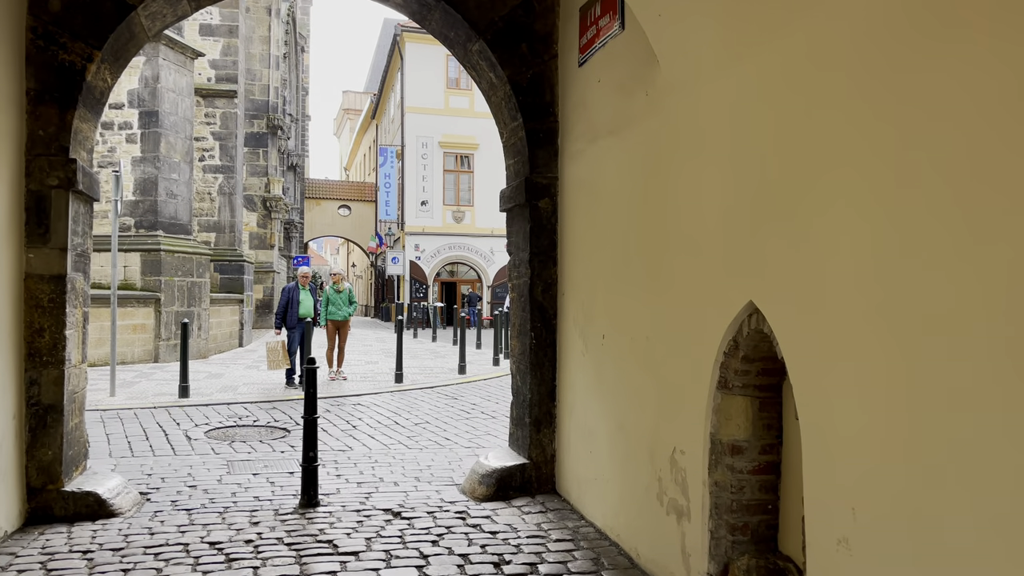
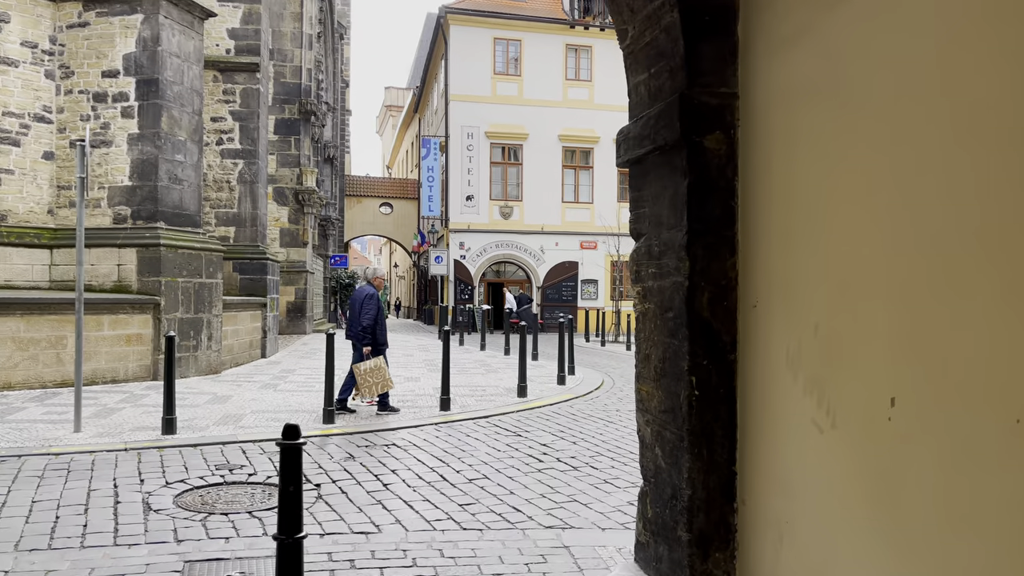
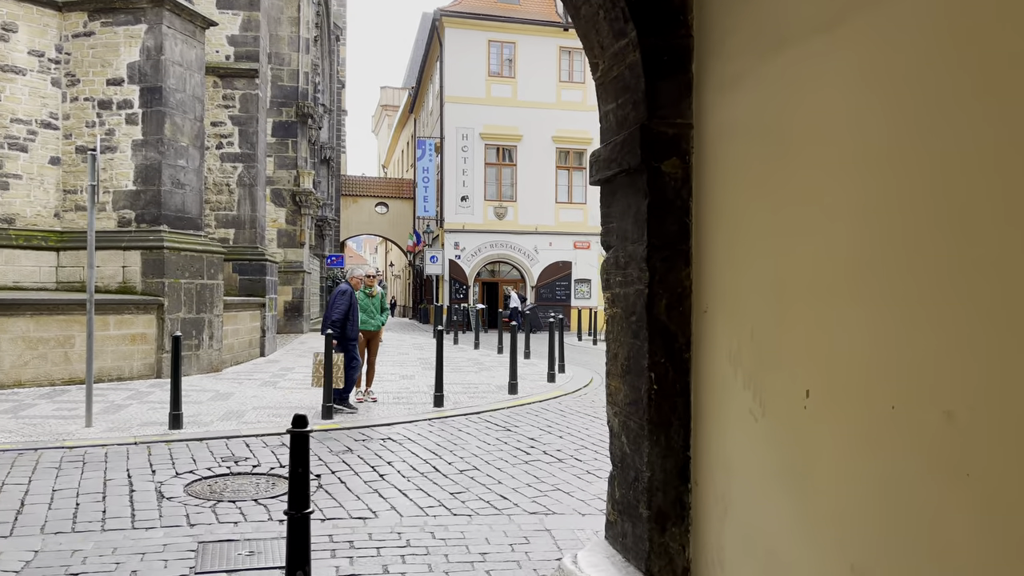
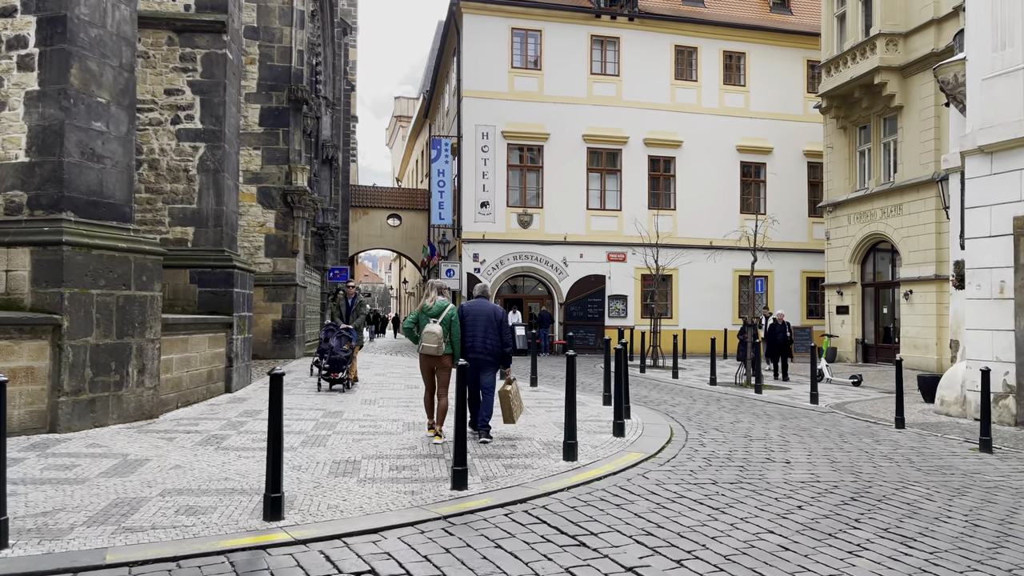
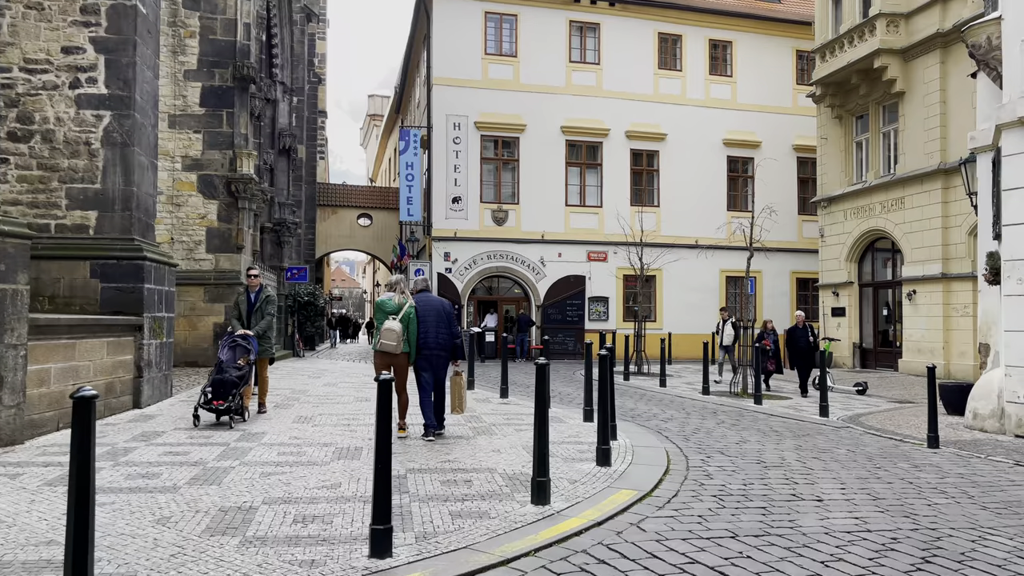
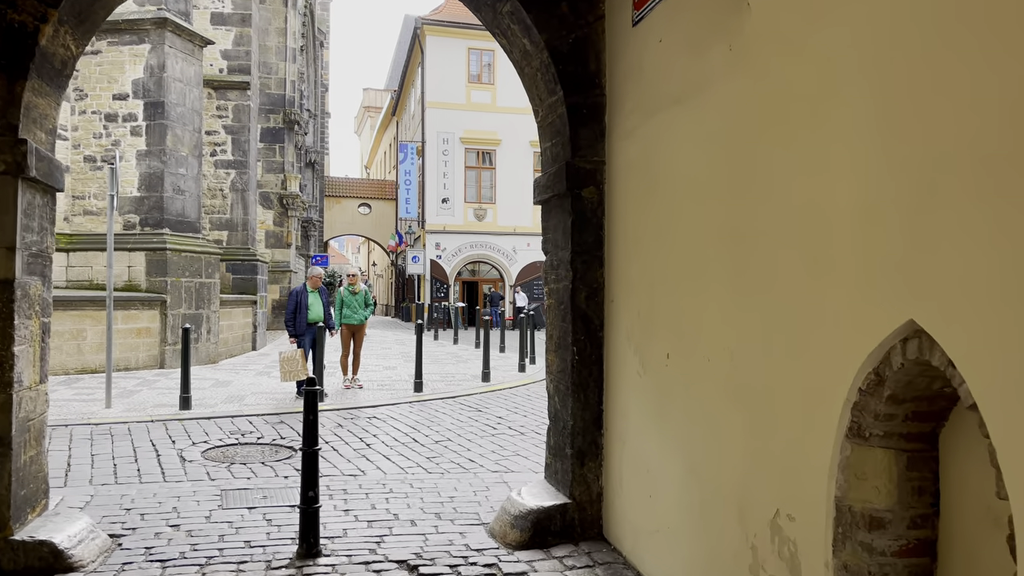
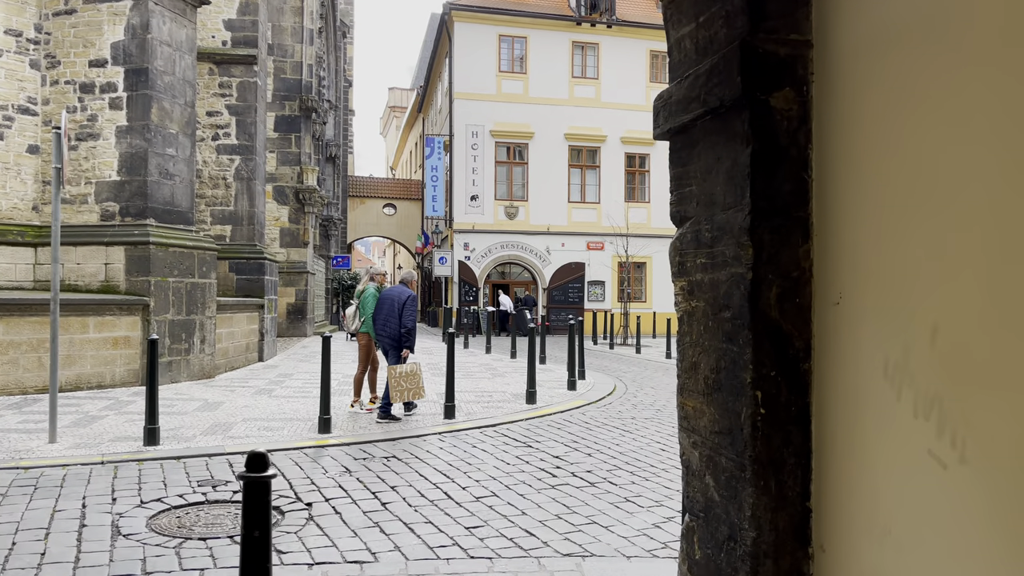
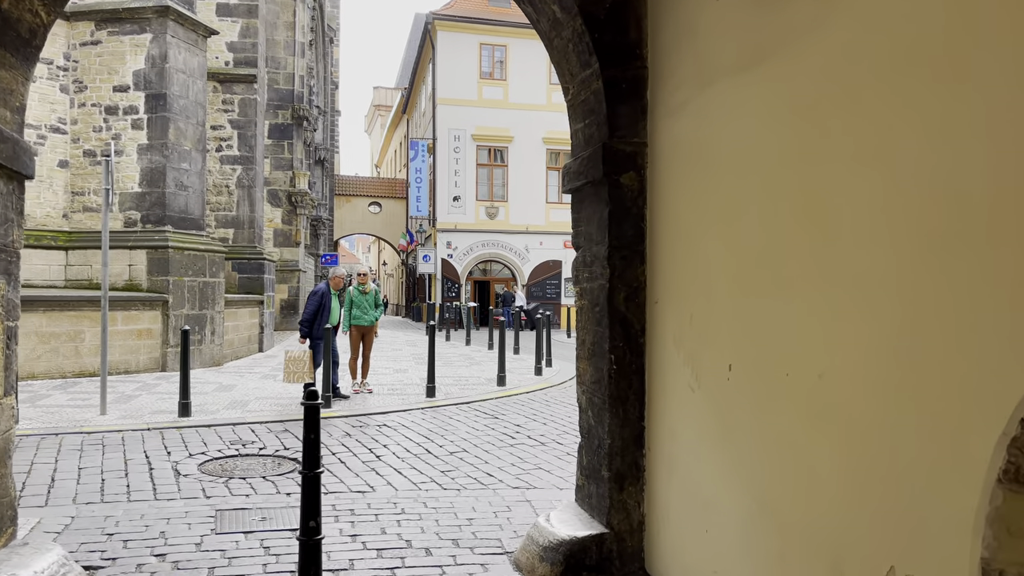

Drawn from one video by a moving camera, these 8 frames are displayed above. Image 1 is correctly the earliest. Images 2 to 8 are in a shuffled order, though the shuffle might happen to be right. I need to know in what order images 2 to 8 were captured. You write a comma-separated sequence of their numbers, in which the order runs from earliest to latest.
6, 8, 3, 2, 7, 4, 5
